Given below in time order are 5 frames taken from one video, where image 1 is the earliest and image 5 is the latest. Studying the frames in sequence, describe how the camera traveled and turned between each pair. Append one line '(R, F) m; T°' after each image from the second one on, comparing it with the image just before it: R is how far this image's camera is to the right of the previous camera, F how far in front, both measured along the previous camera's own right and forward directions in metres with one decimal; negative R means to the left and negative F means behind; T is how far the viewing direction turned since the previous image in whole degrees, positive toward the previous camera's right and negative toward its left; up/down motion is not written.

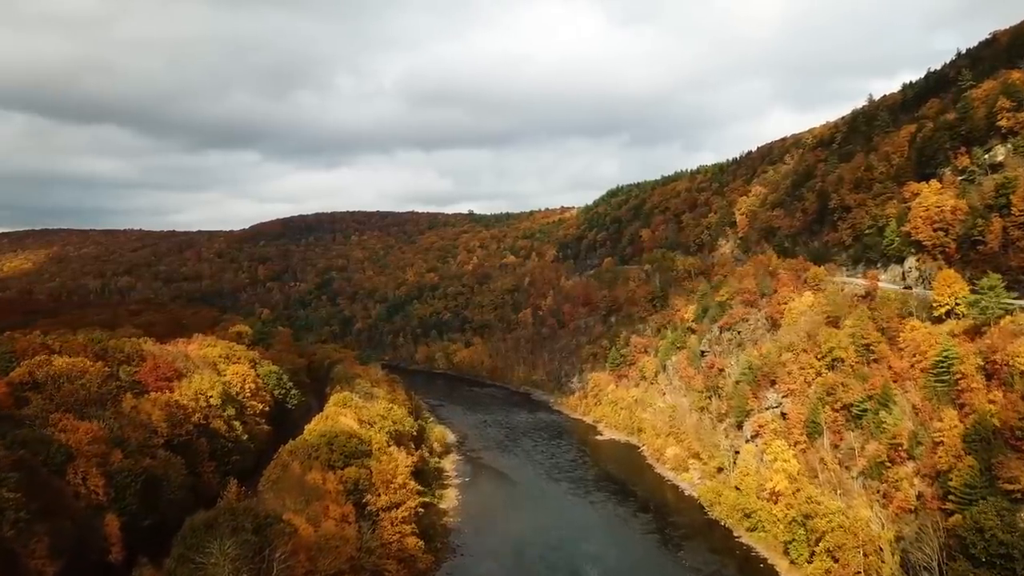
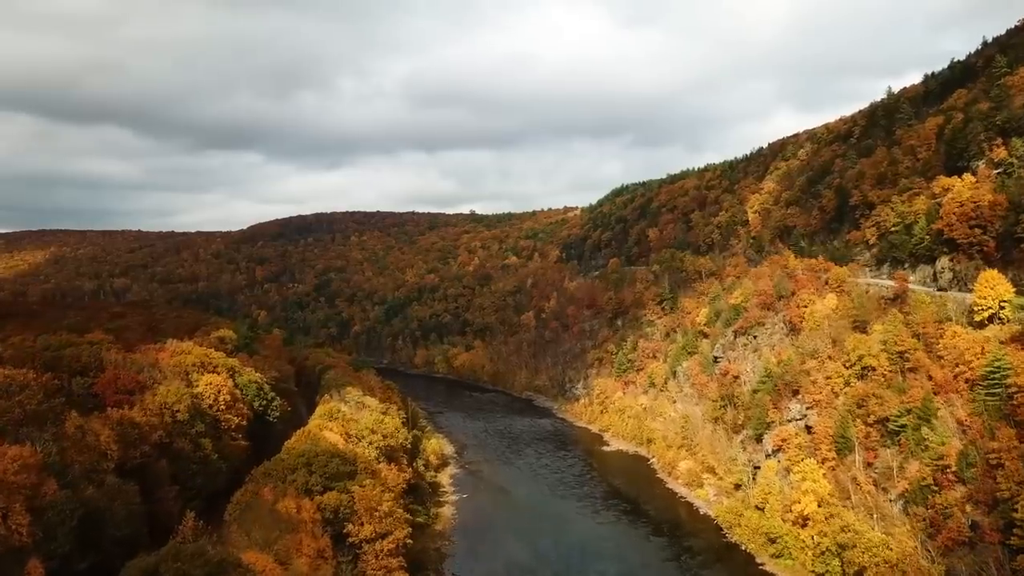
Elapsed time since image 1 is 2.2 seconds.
(+0.1, +3.6) m; 0°
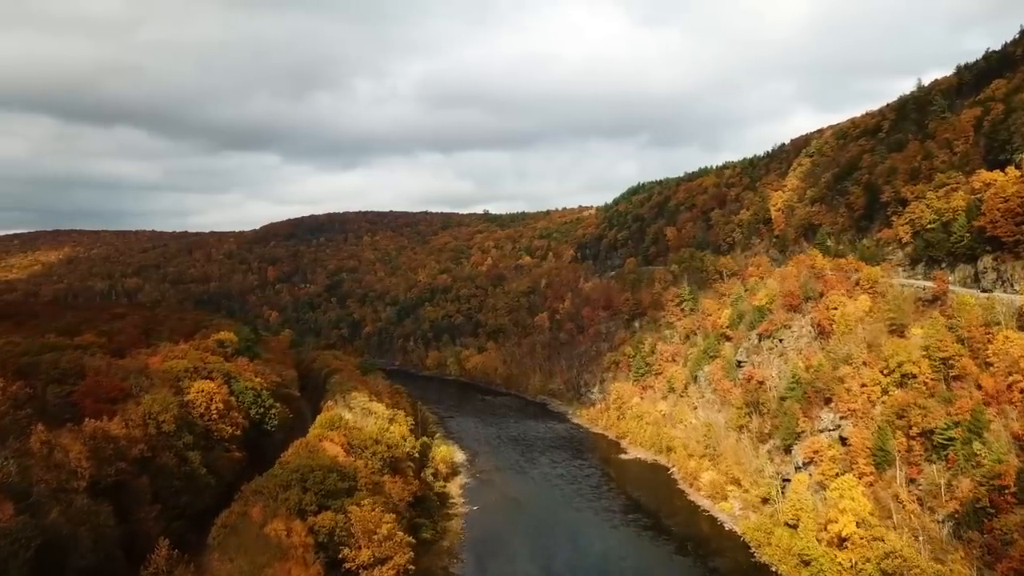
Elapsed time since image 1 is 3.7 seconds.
(+0.1, +2.5) m; -1°
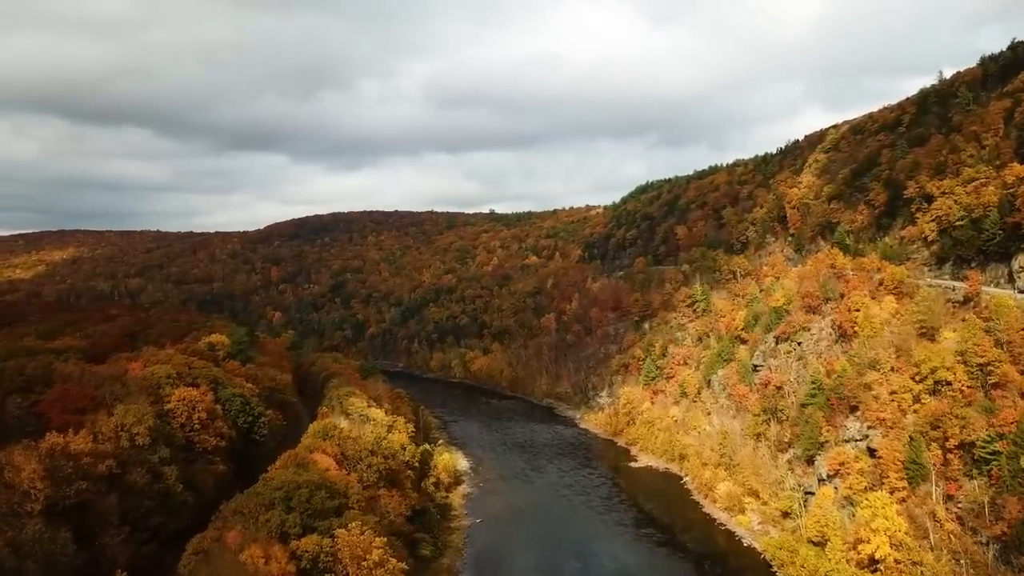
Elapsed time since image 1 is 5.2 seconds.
(+0.1, +2.4) m; -1°
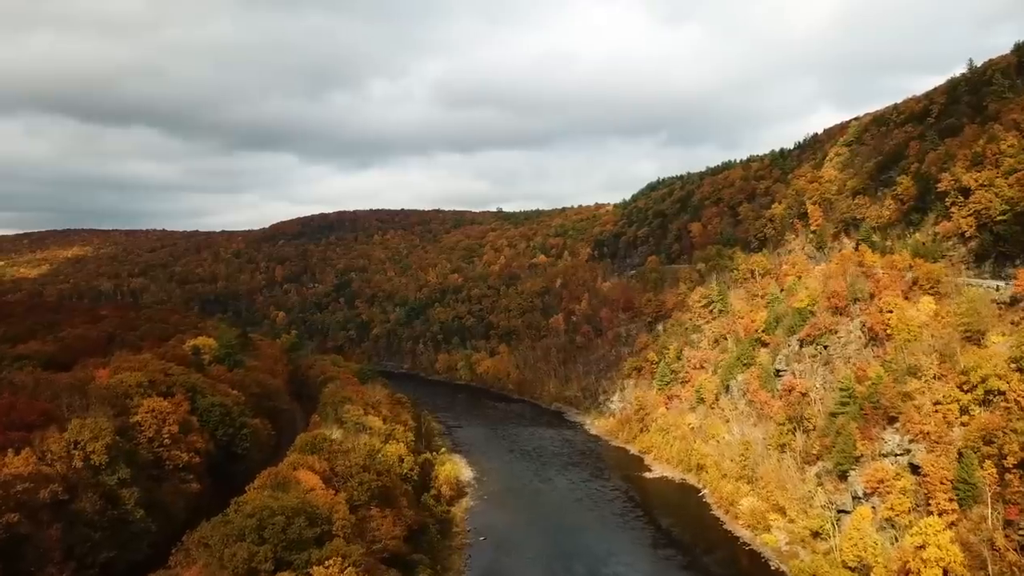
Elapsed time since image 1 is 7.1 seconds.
(+0.2, +3.2) m; -1°
